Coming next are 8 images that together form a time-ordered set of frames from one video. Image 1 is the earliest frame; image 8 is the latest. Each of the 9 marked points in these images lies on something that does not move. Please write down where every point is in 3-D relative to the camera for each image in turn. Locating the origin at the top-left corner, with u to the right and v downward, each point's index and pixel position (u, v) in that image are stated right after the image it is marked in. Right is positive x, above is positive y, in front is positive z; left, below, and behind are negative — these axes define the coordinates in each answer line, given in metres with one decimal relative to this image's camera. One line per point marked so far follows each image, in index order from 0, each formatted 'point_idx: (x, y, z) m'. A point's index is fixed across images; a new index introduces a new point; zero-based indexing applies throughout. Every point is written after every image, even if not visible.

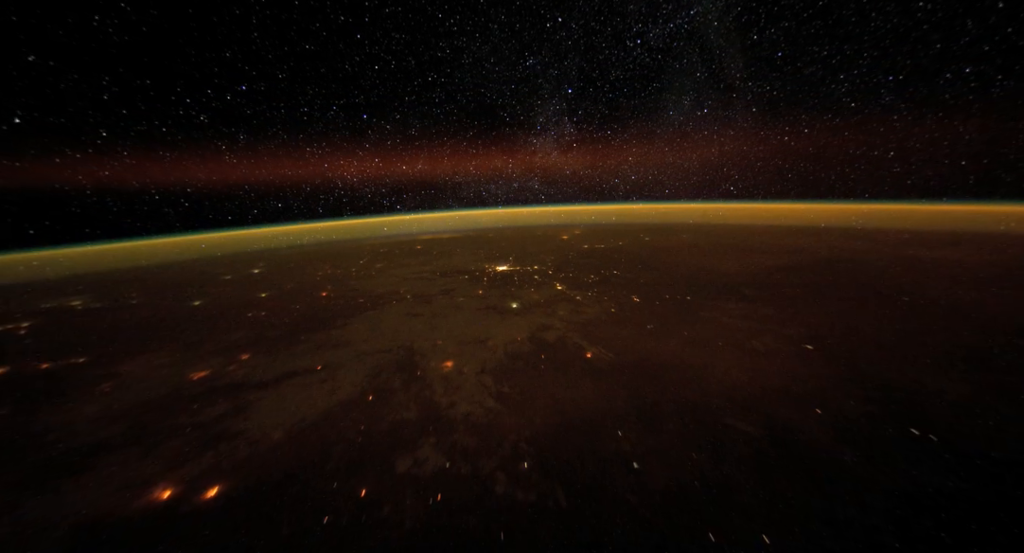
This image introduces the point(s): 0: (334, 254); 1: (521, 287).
0: (-2.9, +0.3, +5.5) m
1: (+0.1, -0.1, +3.4) m
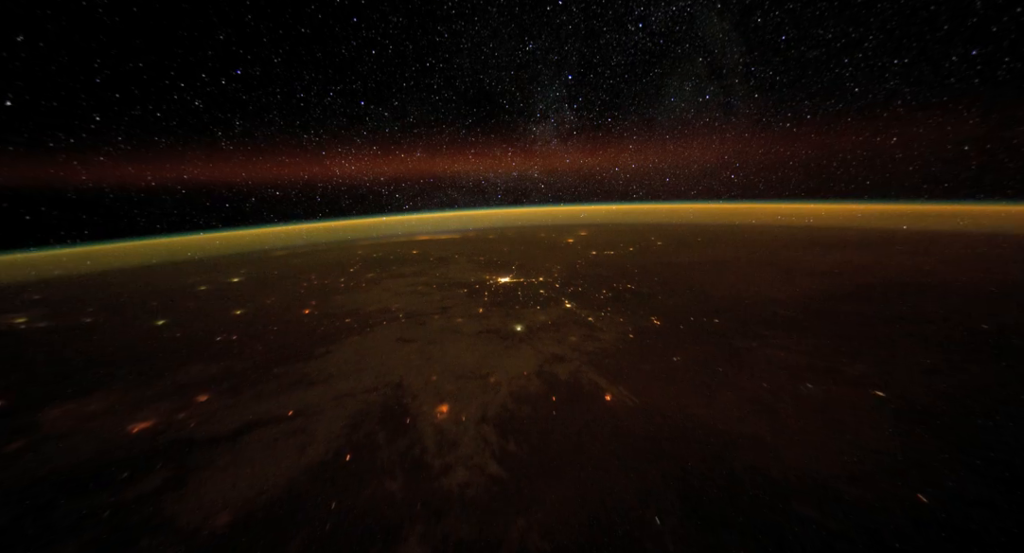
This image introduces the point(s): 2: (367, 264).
0: (-2.9, +0.2, +5.2) m
1: (+0.1, -0.3, +3.0) m
2: (-2.0, +0.1, +4.6) m
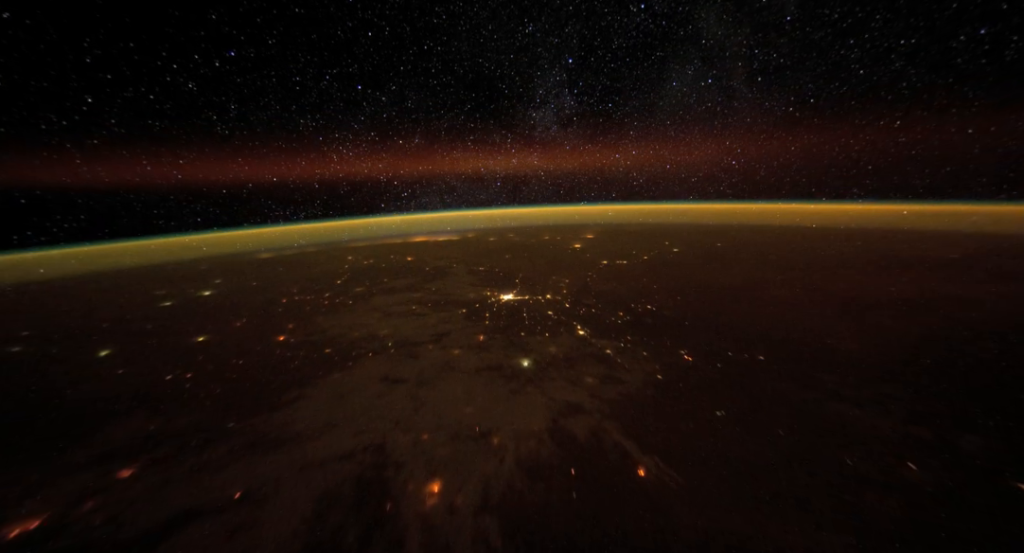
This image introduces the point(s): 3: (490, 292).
0: (-2.9, +0.1, +4.7) m
1: (+0.2, -0.4, +2.6) m
2: (-2.0, 0.0, +4.2) m
3: (-0.2, -0.2, +3.4) m
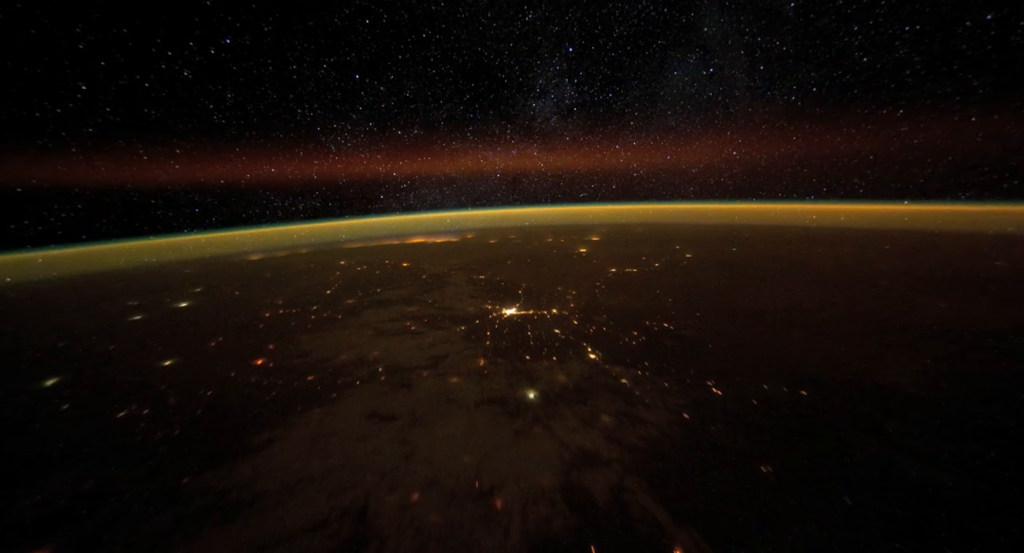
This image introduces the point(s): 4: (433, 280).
0: (-2.8, 0.0, +4.4) m
1: (+0.2, -0.6, +2.4) m
2: (-1.9, -0.1, +3.9) m
3: (-0.2, -0.3, +3.1) m
4: (-0.9, -0.1, +3.9) m
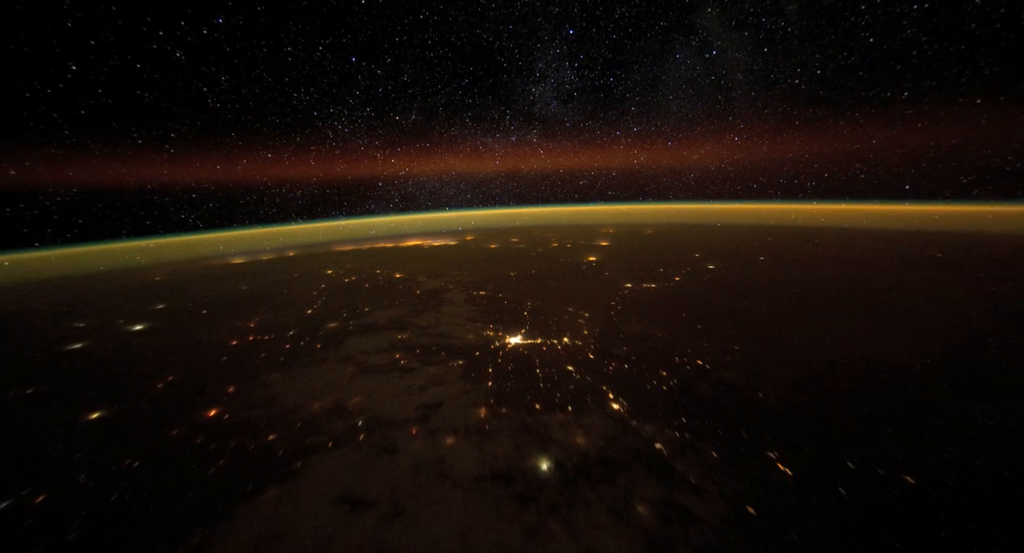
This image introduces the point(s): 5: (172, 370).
0: (-2.8, -0.1, +4.0) m
1: (+0.2, -0.8, +2.0) m
2: (-1.9, -0.2, +3.5) m
3: (-0.1, -0.5, +2.7) m
4: (-0.9, -0.2, +3.4) m
5: (-2.3, -0.6, +2.4) m
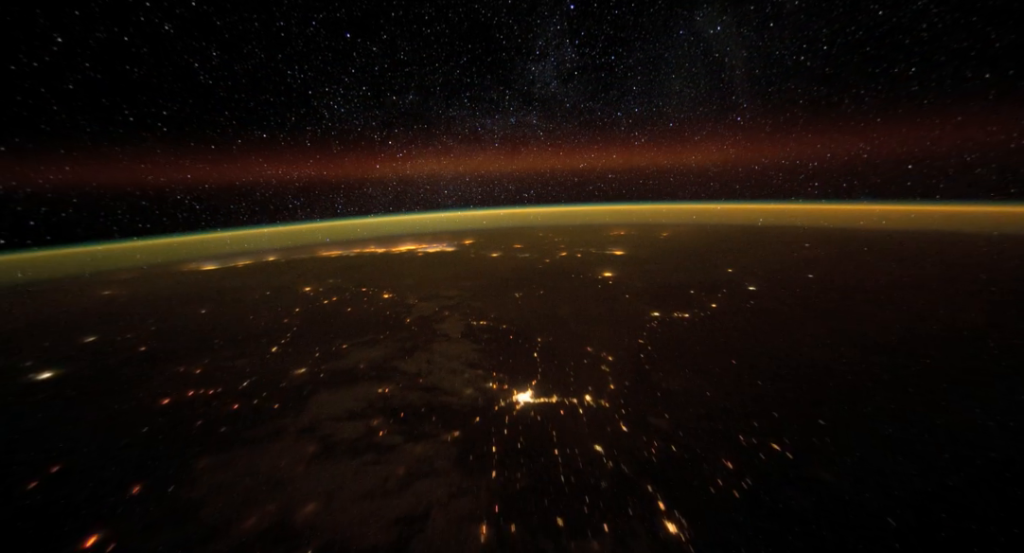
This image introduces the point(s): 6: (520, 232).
0: (-2.7, -0.3, +3.4) m
1: (+0.3, -1.1, +1.4) m
2: (-1.8, -0.5, +2.9) m
3: (-0.1, -0.7, +2.2) m
4: (-0.8, -0.4, +2.9) m
5: (-2.3, -0.9, +1.8) m
6: (+0.6, +2.5, +11.5) m
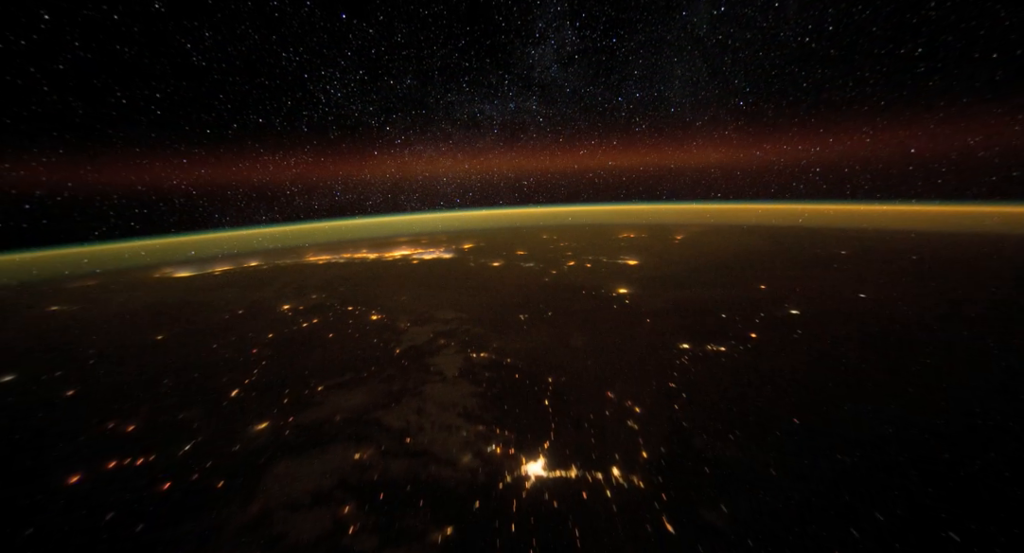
0: (-2.7, -0.5, +3.0) m
1: (+0.3, -1.3, +1.0) m
2: (-1.8, -0.6, +2.5) m
3: (0.0, -0.9, +1.7) m
4: (-0.8, -0.6, +2.4) m
5: (-2.3, -1.1, +1.4) m
6: (+0.6, +2.6, +11.0) m
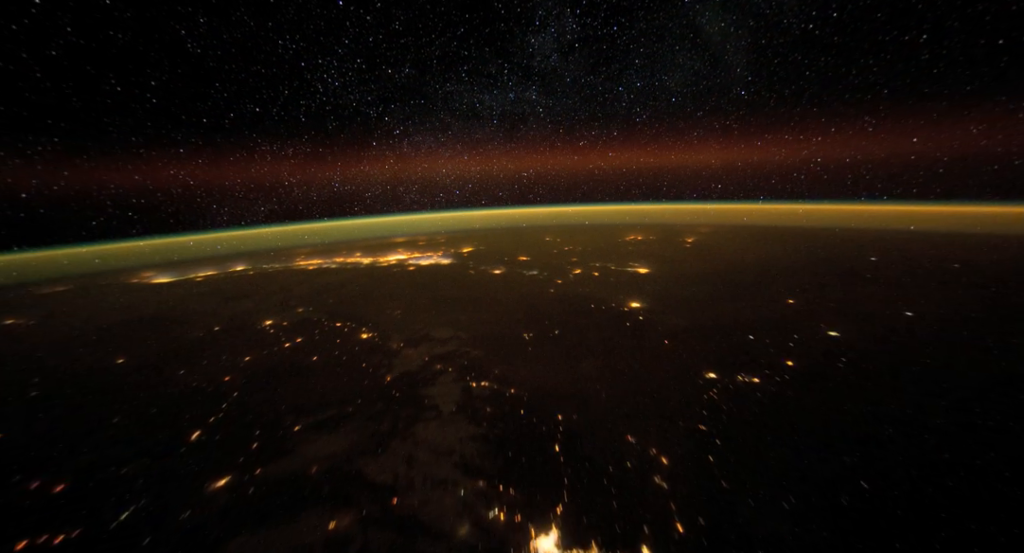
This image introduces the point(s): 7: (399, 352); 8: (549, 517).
0: (-2.7, -0.6, +2.7) m
1: (+0.4, -1.5, +0.7) m
2: (-1.8, -0.8, +2.2) m
3: (0.0, -1.1, +1.4) m
4: (-0.7, -0.8, +2.1) m
5: (-2.2, -1.3, +1.1) m
6: (+0.6, +2.7, +10.6) m
7: (-0.9, -0.5, +2.6) m
8: (+0.2, -1.0, +1.5) m
